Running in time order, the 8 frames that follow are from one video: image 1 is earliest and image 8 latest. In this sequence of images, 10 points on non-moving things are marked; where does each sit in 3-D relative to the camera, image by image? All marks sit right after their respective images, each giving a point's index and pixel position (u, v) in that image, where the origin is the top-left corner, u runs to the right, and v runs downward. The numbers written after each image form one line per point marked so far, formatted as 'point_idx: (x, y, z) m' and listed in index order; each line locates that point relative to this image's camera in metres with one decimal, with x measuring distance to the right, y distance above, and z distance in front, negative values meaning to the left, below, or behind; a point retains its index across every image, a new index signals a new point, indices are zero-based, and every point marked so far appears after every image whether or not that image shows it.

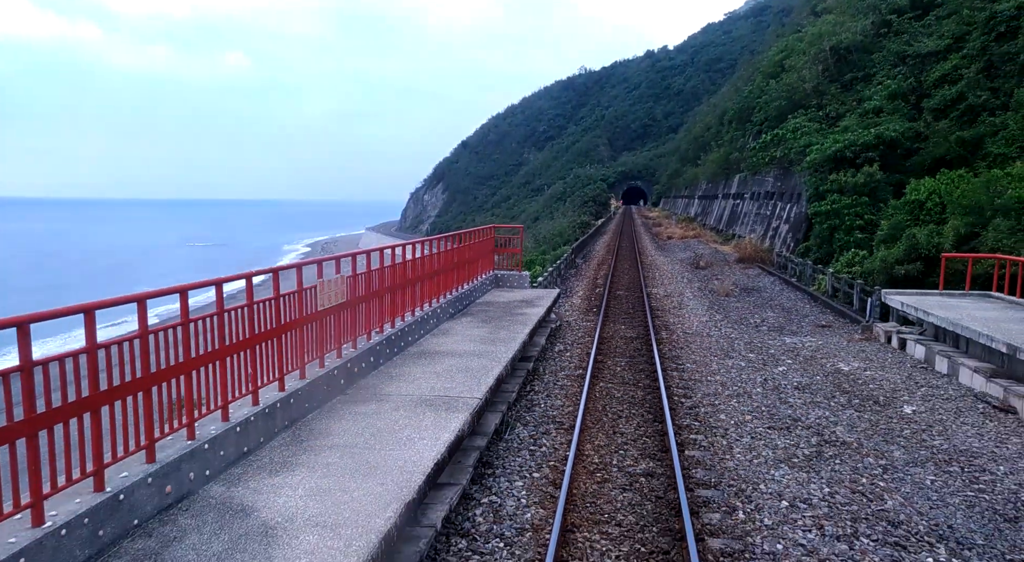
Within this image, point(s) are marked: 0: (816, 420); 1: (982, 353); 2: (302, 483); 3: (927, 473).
0: (+3.3, -1.5, +7.8) m
1: (+6.2, -1.0, +9.4) m
2: (-1.3, -1.2, +4.5) m
3: (+3.7, -1.7, +6.3) m
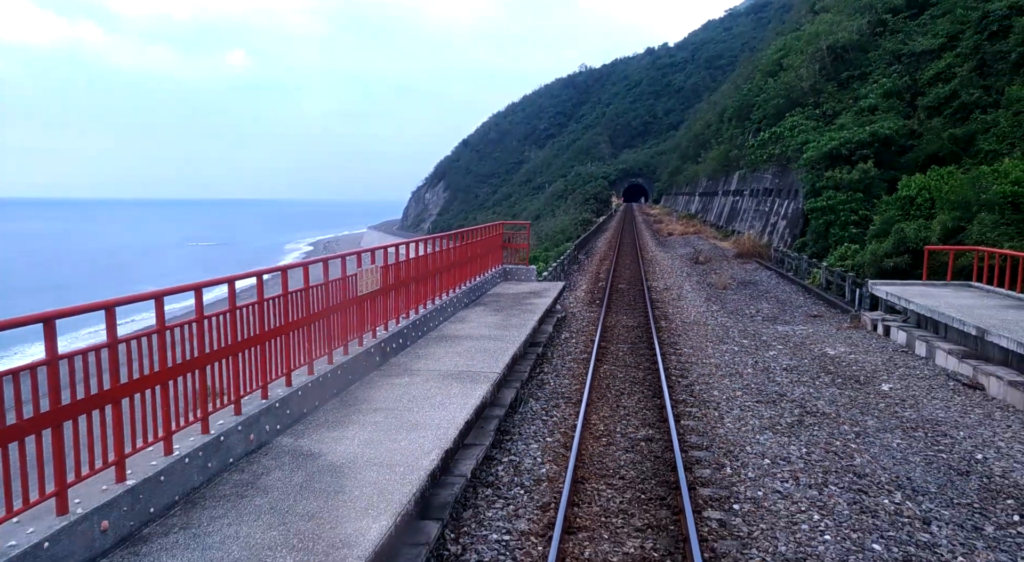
0: (+3.5, -1.3, +8.6) m
1: (+6.4, -0.8, +10.2) m
2: (-1.1, -1.1, +5.4) m
3: (+3.8, -1.5, +7.1) m
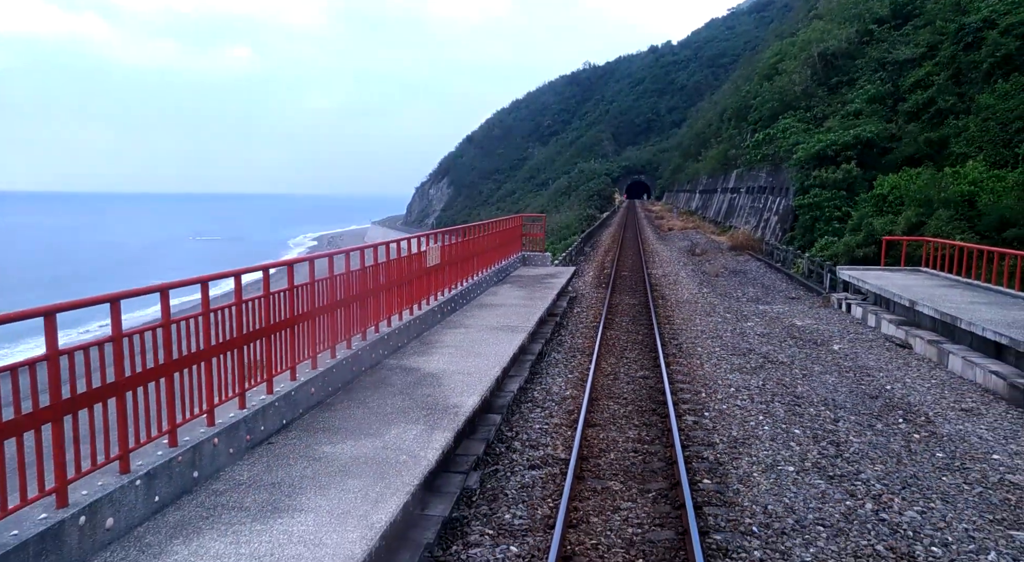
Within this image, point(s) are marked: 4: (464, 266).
0: (+3.9, -1.0, +10.9) m
1: (+6.8, -0.5, +12.4) m
2: (-0.8, -0.8, +7.6) m
3: (+4.2, -1.2, +9.4) m
4: (-1.0, +0.1, +10.4) m
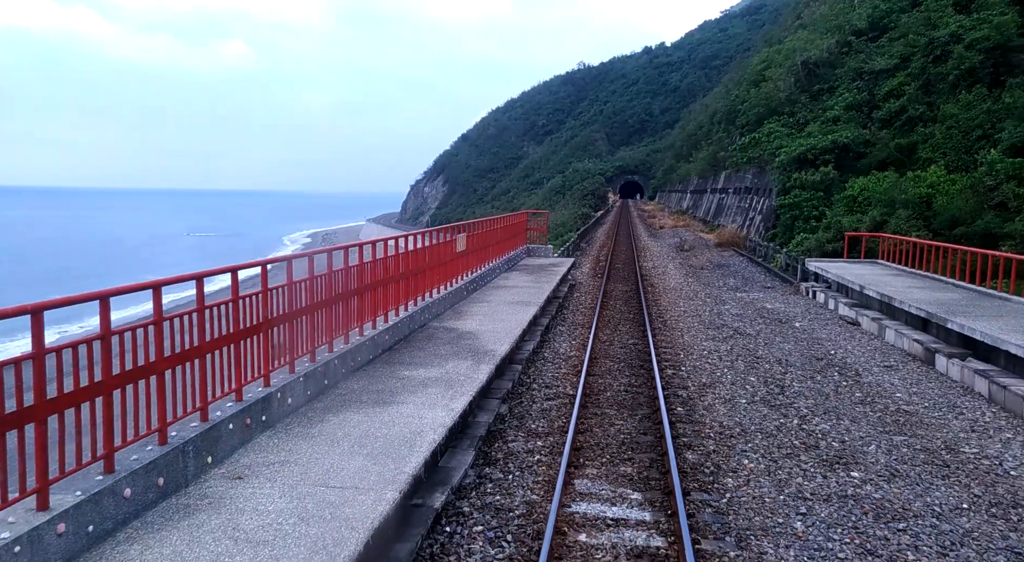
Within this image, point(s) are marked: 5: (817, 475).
0: (+4.1, -0.8, +12.9) m
1: (+7.0, -0.3, +14.5) m
2: (-0.5, -0.6, +9.6) m
3: (+4.4, -1.0, +11.4) m
4: (-0.8, +0.3, +12.4) m
5: (+2.5, -1.6, +5.9) m
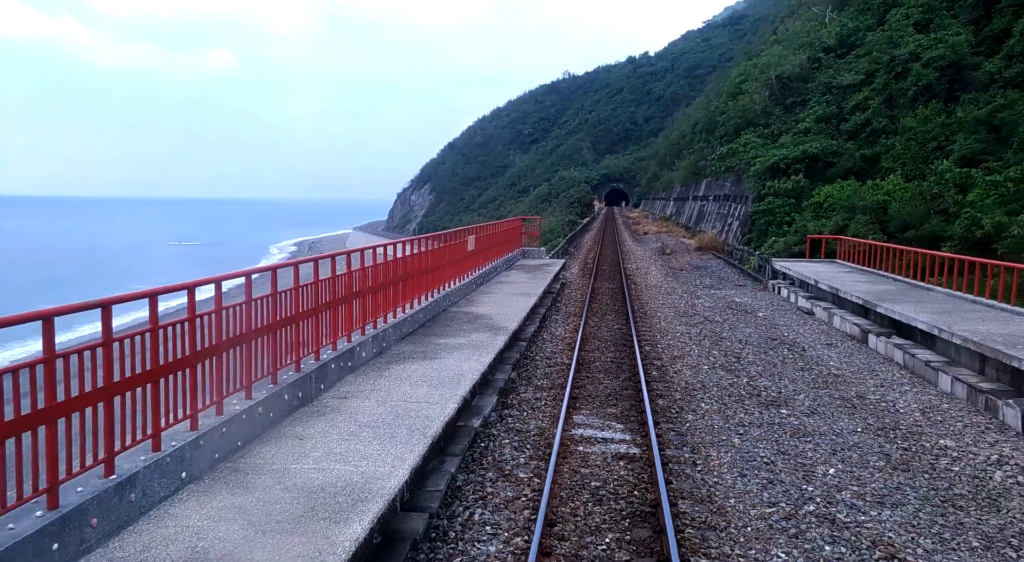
0: (+4.1, -0.7, +14.8) m
1: (+7.0, -0.2, +16.5) m
2: (-0.5, -0.5, +11.5) m
3: (+4.4, -0.9, +13.4) m
4: (-0.8, +0.4, +14.3) m
5: (+2.7, -1.4, +7.9) m
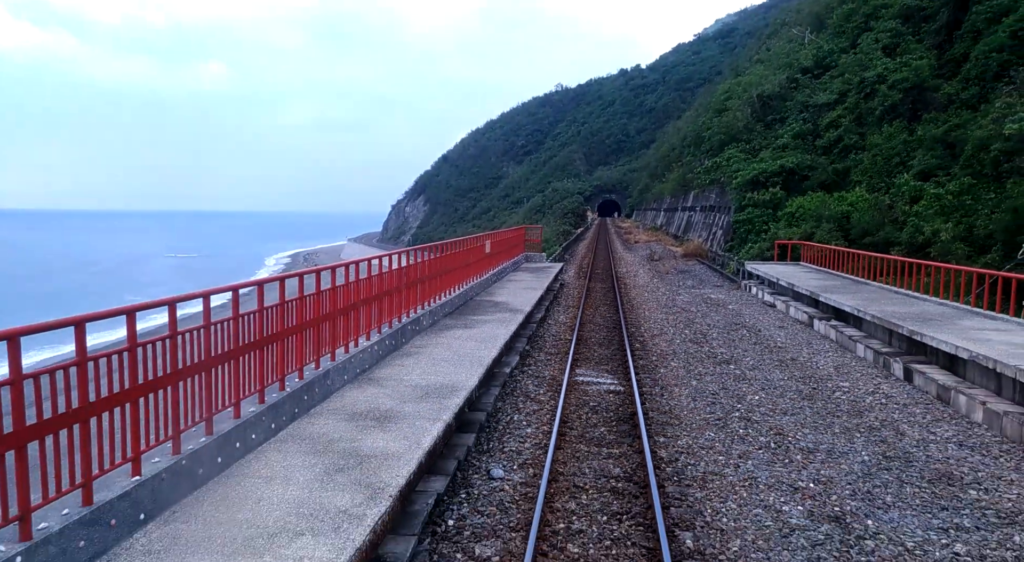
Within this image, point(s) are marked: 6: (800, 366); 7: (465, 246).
0: (+4.3, -0.6, +17.6) m
1: (+7.1, -0.2, +19.3) m
2: (-0.2, -0.4, +14.2) m
3: (+4.7, -0.8, +16.1) m
4: (-0.6, +0.5, +17.0) m
5: (+3.0, -1.3, +10.6) m
6: (+4.3, -1.3, +10.8) m
7: (-0.9, +0.8, +14.9) m
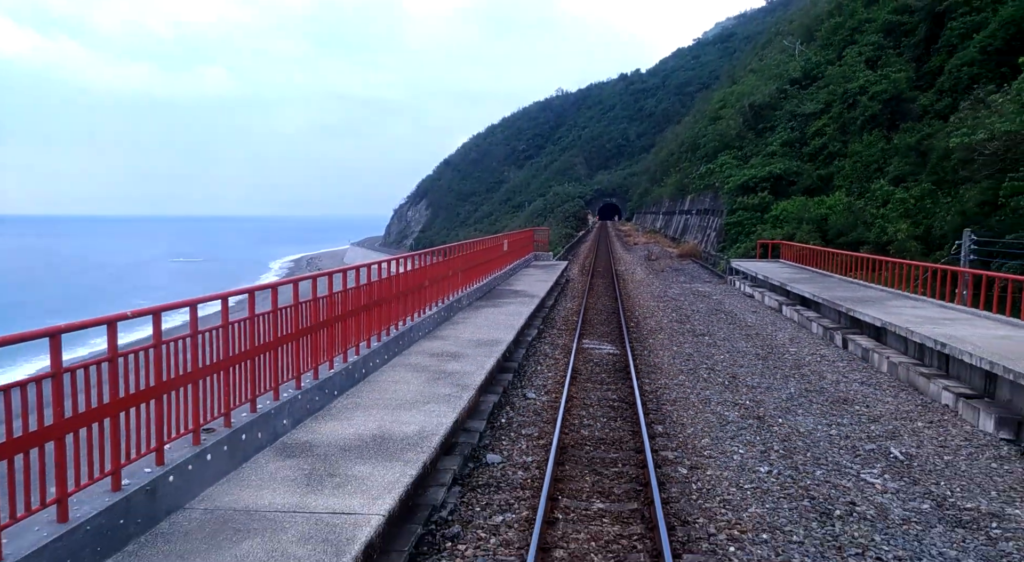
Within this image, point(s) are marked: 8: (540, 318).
0: (+4.7, -0.5, +20.2) m
1: (+7.5, 0.0, +21.9) m
2: (+0.1, -0.2, +16.8) m
3: (+5.0, -0.6, +18.7) m
4: (-0.2, +0.6, +19.6) m
5: (+3.3, -1.1, +13.2) m
6: (+4.7, -1.1, +13.4) m
7: (-0.5, +1.0, +17.6) m
8: (+0.6, -0.7, +14.4) m
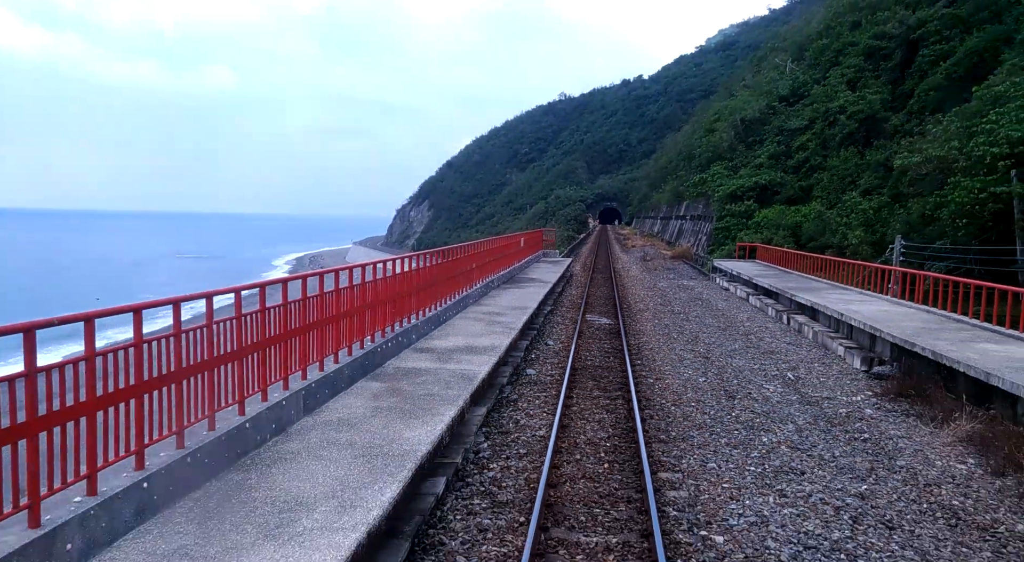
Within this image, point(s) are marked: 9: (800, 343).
0: (+5.1, -0.3, +23.9) m
1: (+7.9, +0.1, +25.6) m
2: (+0.6, +0.1, +20.5) m
3: (+5.5, -0.4, +22.4) m
4: (+0.2, +0.9, +23.3) m
5: (+3.7, -0.8, +16.9) m
6: (+5.1, -0.9, +17.1) m
7: (0.0, +1.2, +21.2) m
8: (+1.0, -0.5, +18.1) m
9: (+5.5, -1.2, +13.6) m
